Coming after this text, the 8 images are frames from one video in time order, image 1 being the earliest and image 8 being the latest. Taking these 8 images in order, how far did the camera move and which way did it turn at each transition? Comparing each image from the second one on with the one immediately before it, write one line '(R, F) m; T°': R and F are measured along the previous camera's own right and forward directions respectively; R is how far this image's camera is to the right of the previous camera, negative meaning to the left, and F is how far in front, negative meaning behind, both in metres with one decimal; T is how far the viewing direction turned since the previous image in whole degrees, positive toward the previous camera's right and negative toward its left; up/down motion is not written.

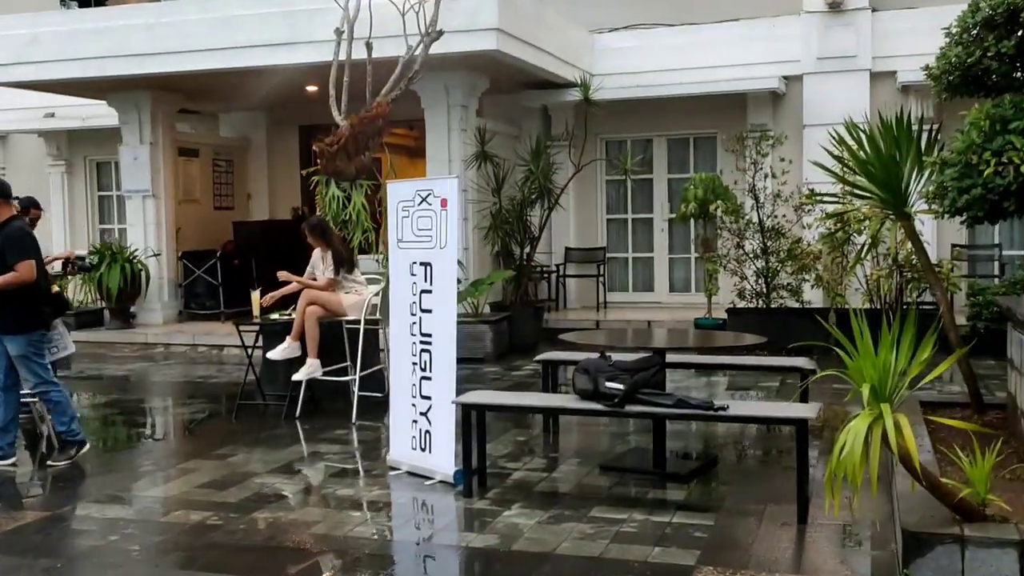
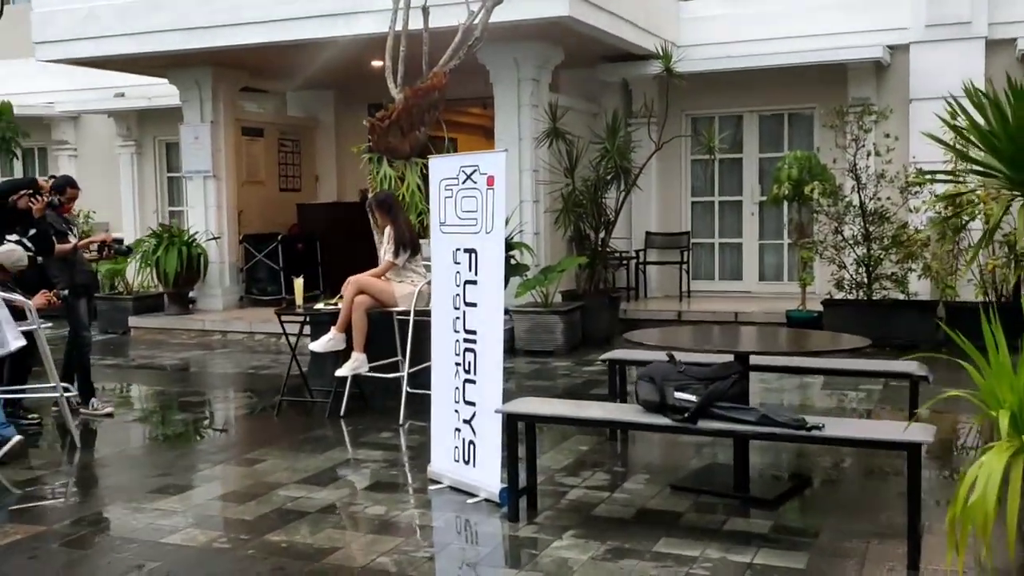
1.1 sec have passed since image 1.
(+0.1, +0.7) m; -5°
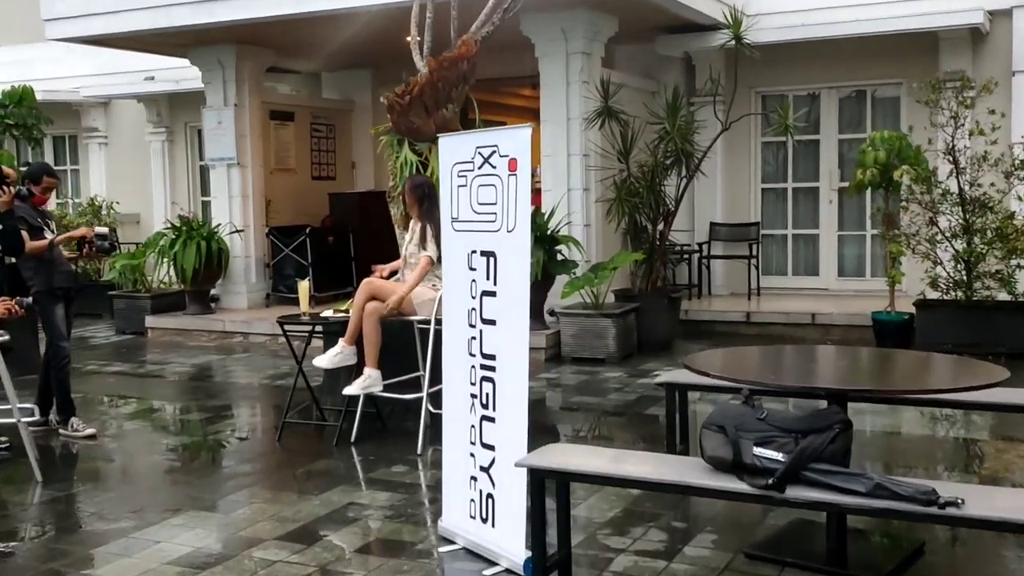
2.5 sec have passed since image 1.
(+0.1, +0.9) m; -3°
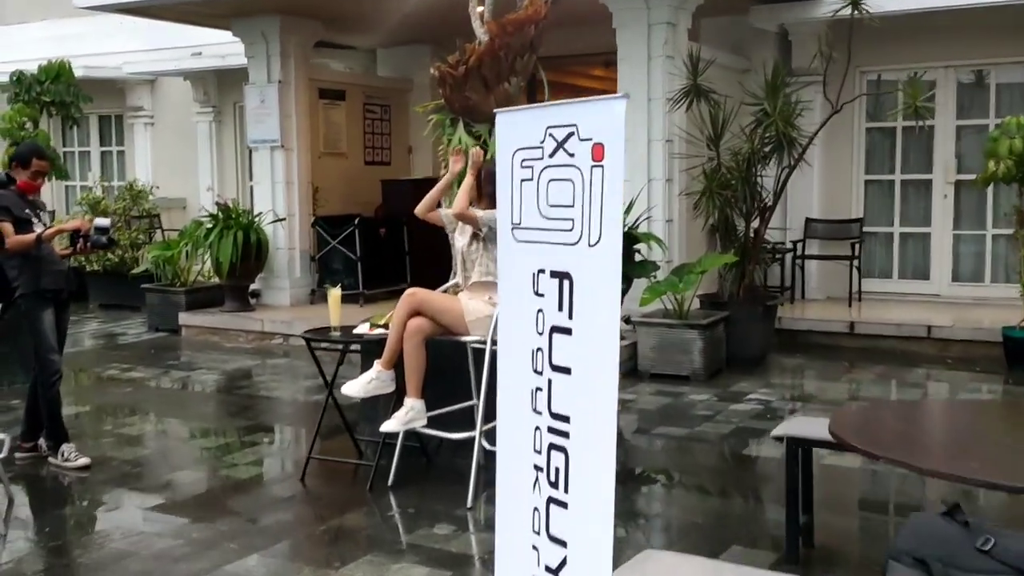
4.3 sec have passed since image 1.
(0.0, +1.0) m; -3°
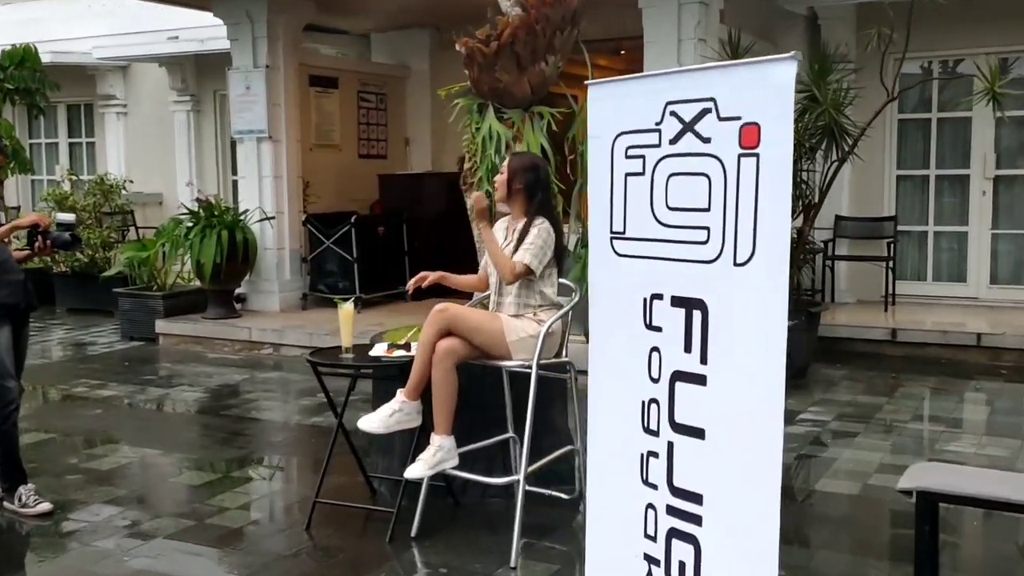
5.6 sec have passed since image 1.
(-0.2, +0.7) m; +1°
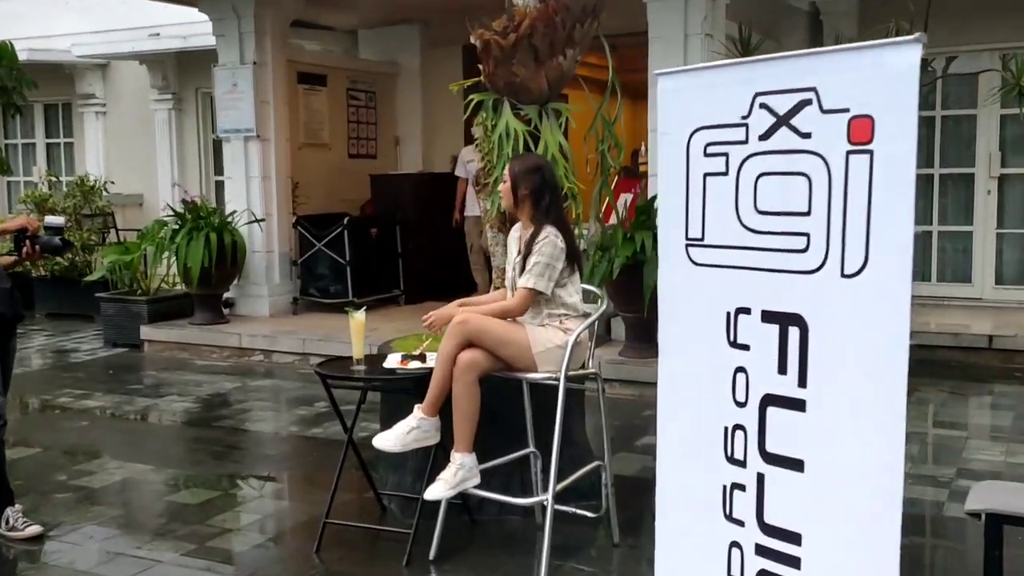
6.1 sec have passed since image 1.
(-0.1, +0.2) m; +1°
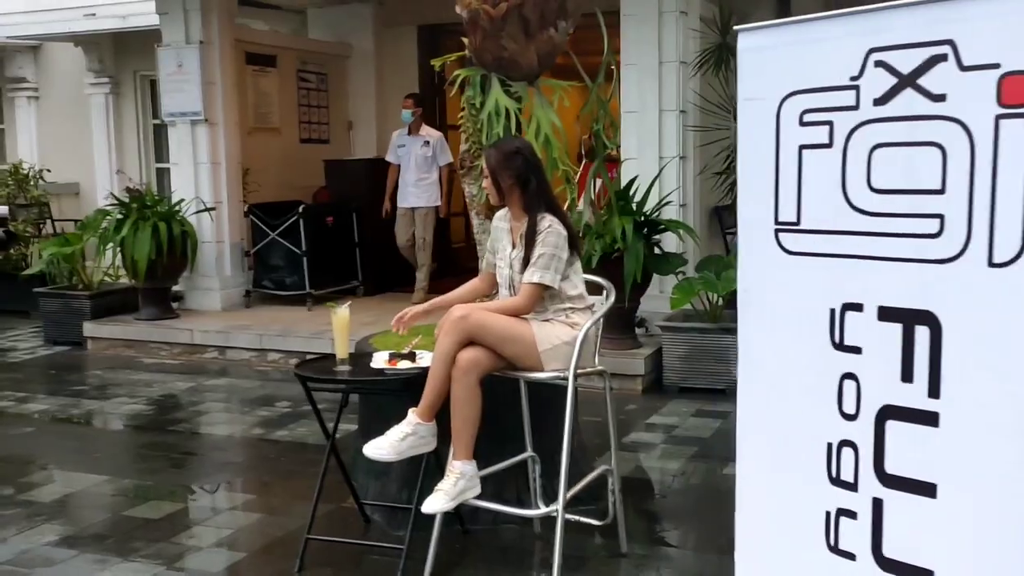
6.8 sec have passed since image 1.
(-0.2, +0.3) m; +3°
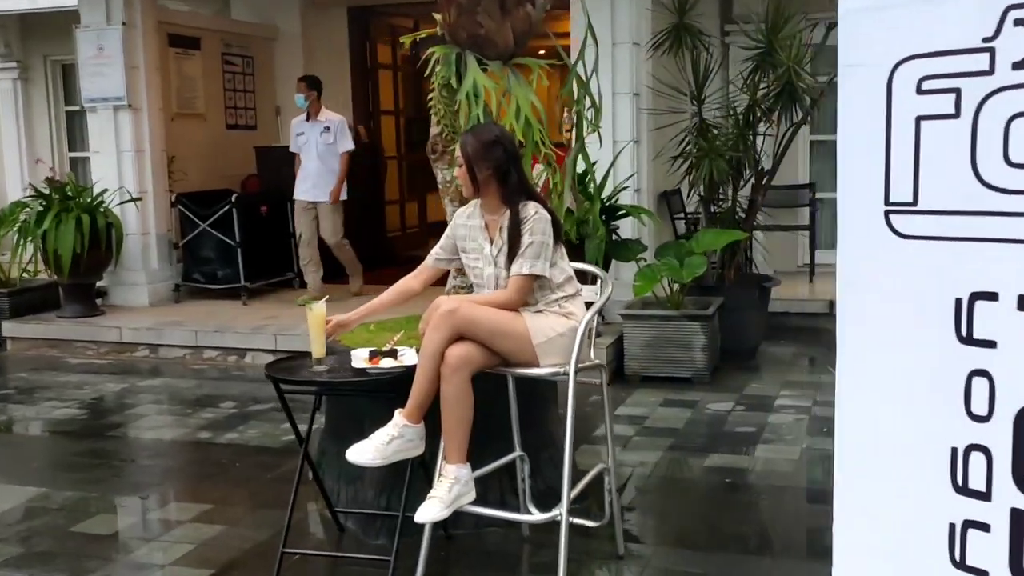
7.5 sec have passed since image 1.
(-0.2, +0.2) m; +5°
